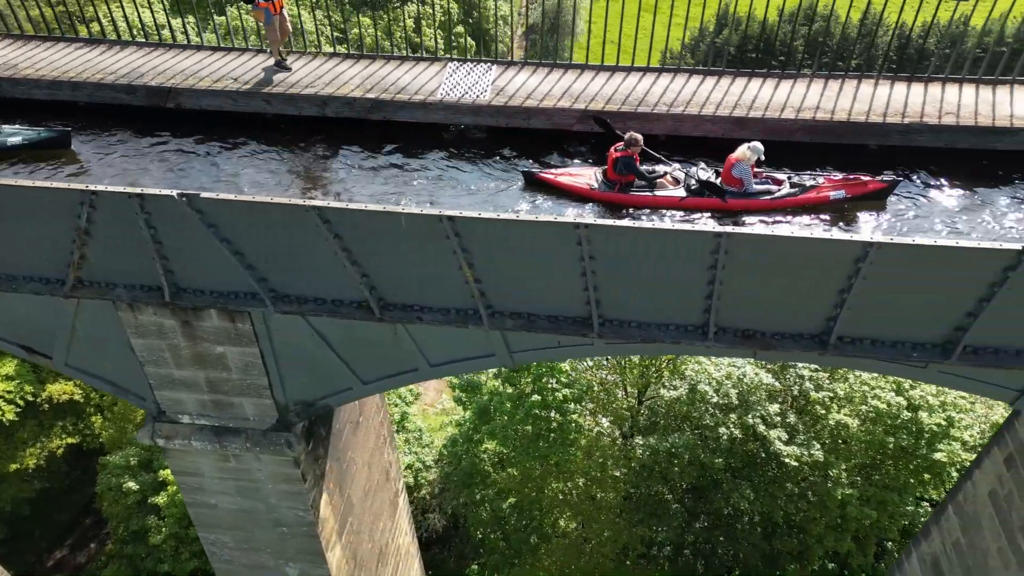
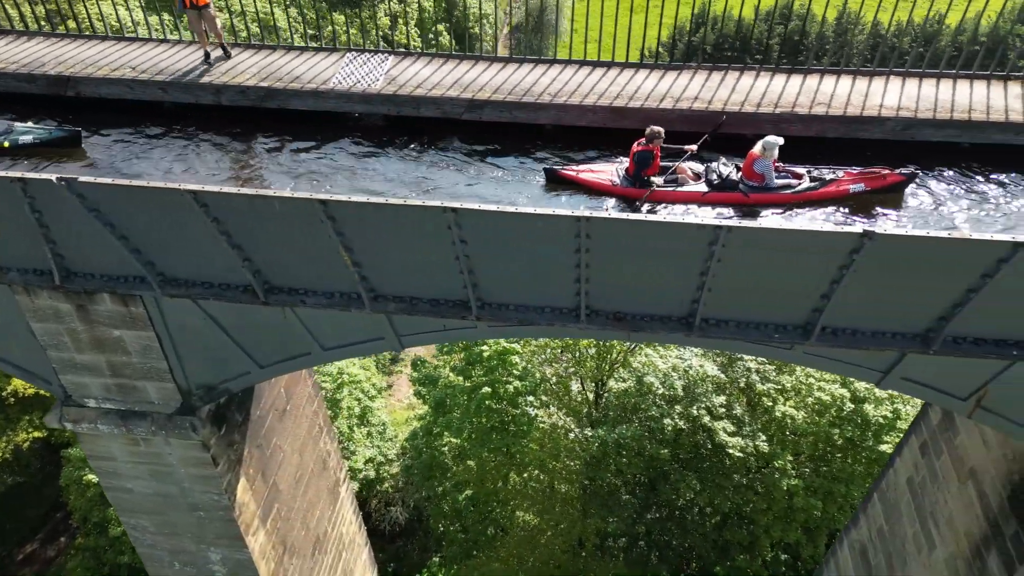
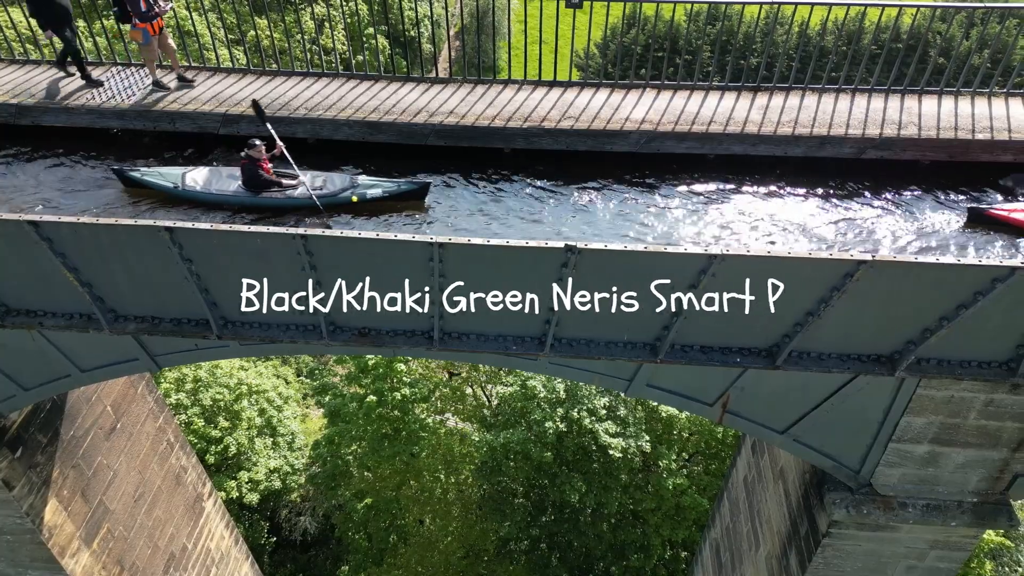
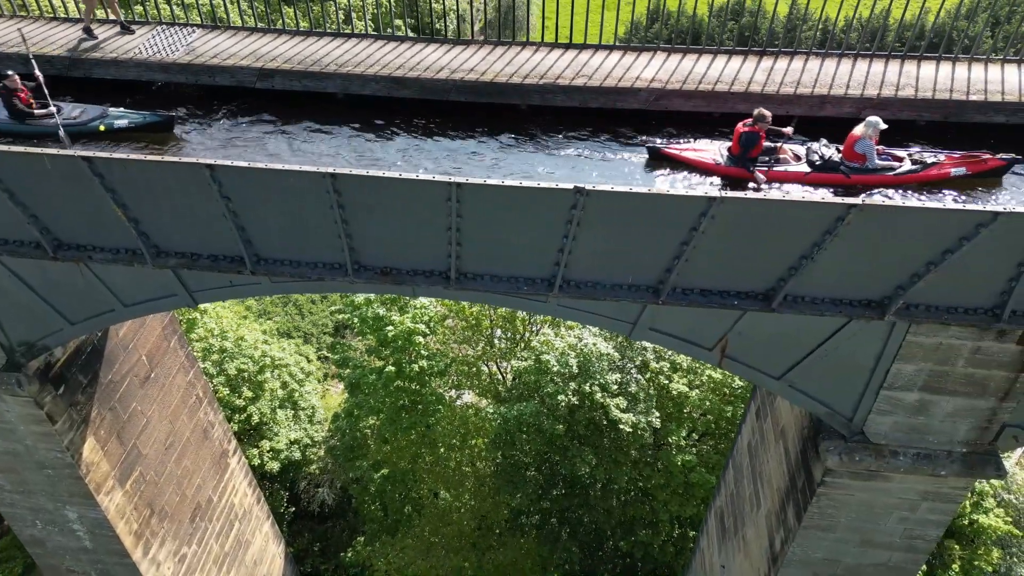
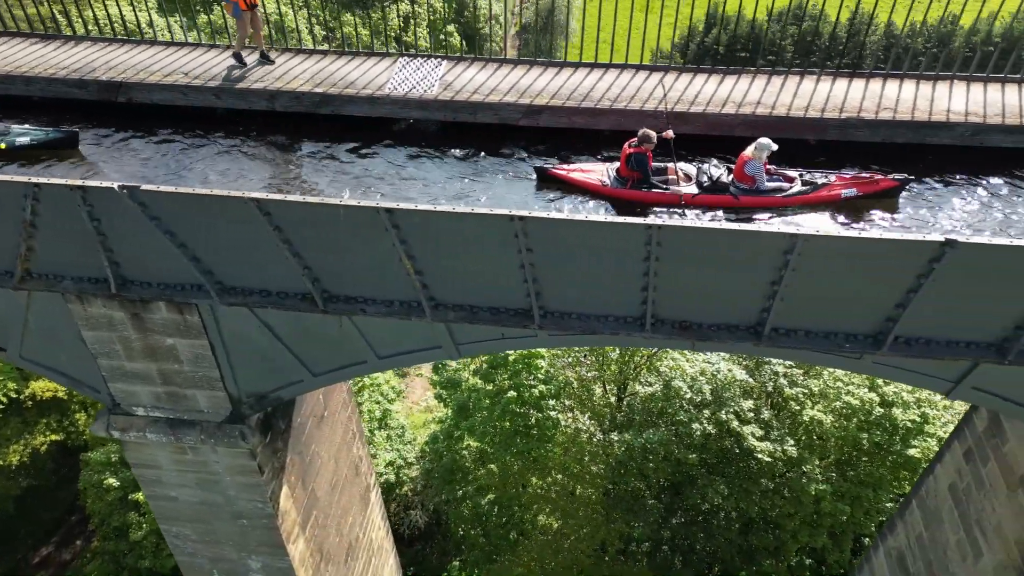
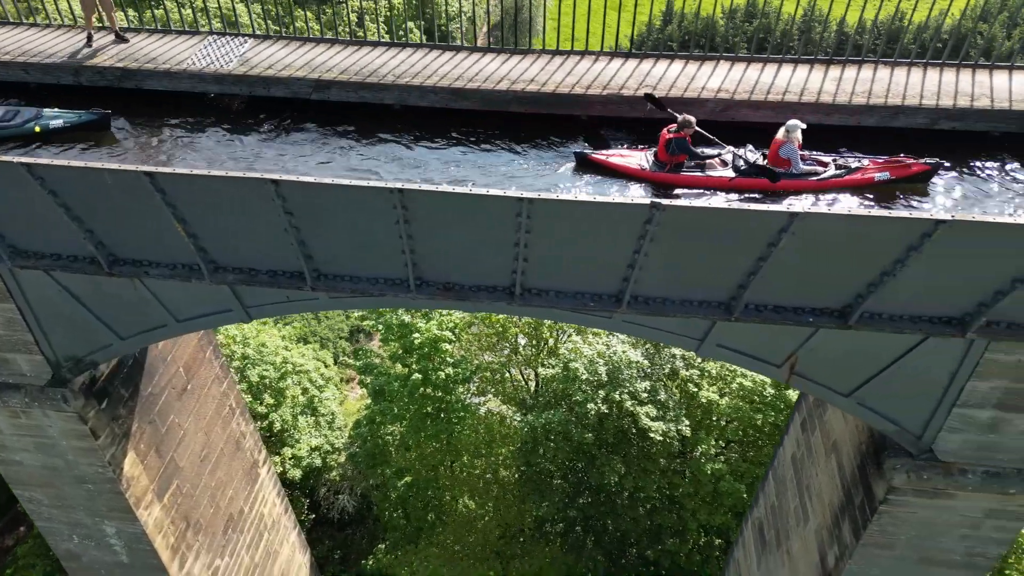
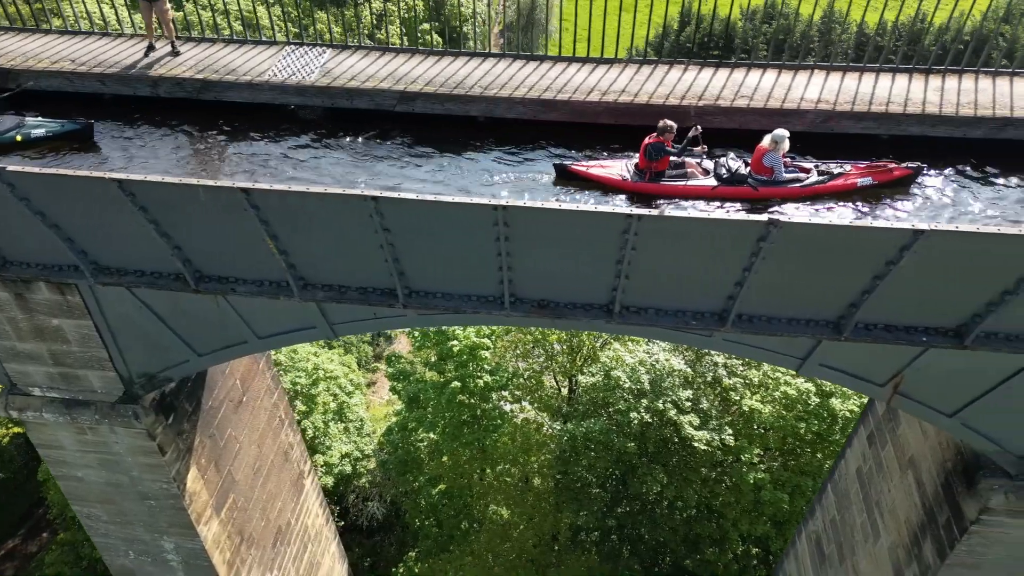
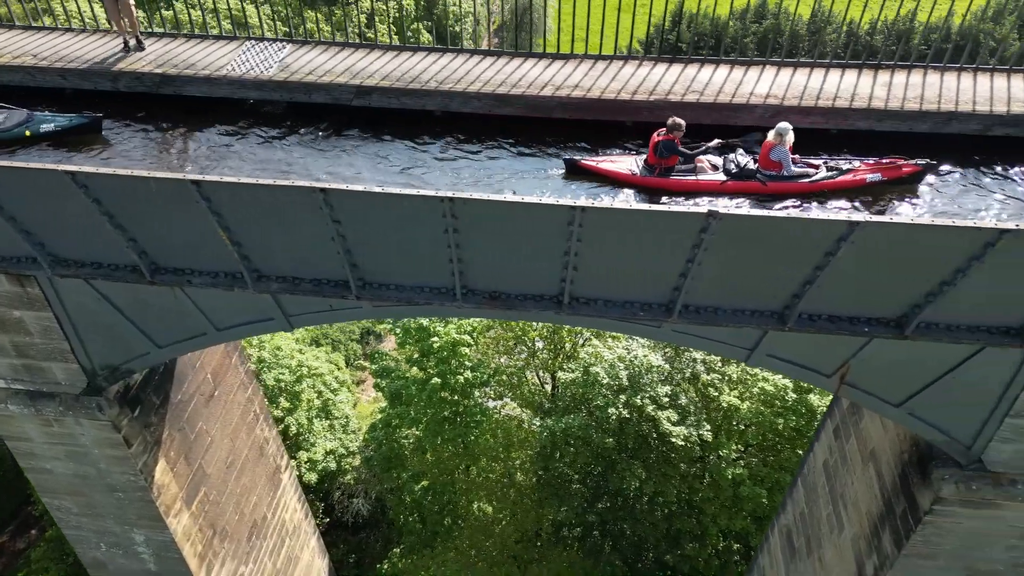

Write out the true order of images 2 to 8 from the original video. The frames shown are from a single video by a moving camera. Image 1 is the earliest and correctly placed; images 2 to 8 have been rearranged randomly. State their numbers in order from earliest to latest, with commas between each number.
5, 2, 7, 8, 6, 4, 3
